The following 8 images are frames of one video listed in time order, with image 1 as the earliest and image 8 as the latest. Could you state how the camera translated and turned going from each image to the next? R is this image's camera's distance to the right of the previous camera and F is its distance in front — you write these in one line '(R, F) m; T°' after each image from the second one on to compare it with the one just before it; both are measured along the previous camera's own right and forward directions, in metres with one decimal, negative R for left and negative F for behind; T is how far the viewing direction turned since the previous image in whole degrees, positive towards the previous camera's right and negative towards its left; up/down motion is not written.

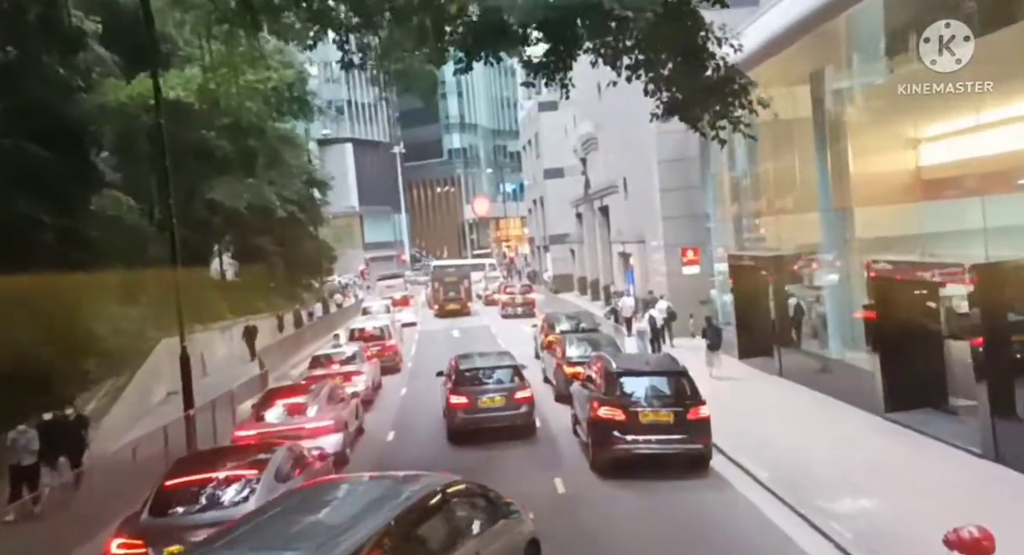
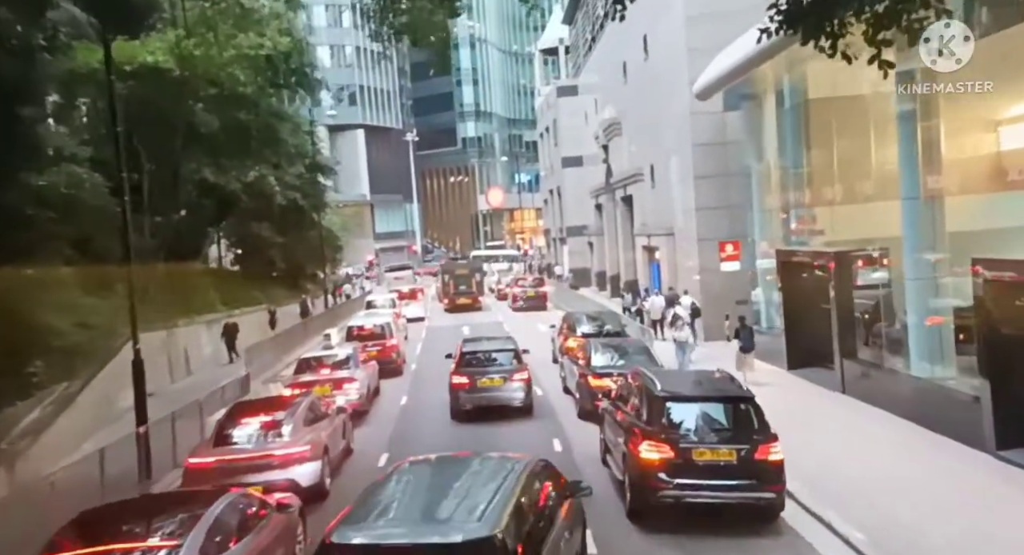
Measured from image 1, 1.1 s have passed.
(-0.1, +2.9) m; -1°
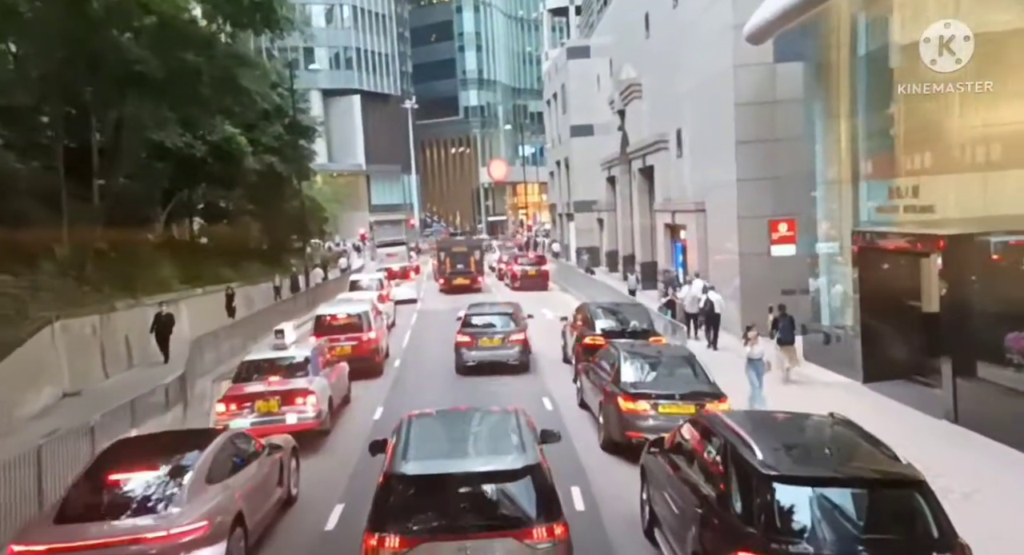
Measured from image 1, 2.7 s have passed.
(-0.1, +4.5) m; 0°
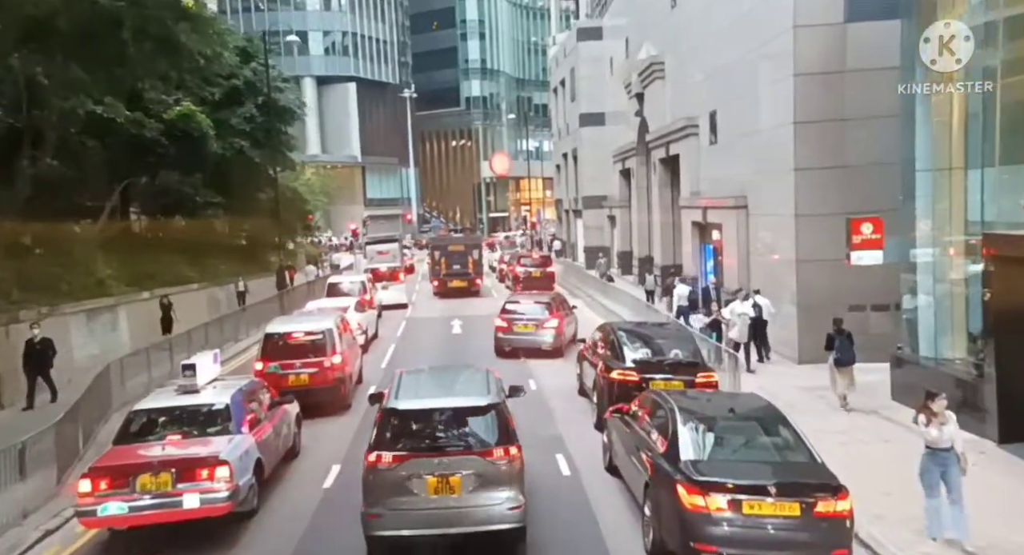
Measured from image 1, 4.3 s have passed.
(0.0, +4.5) m; 0°
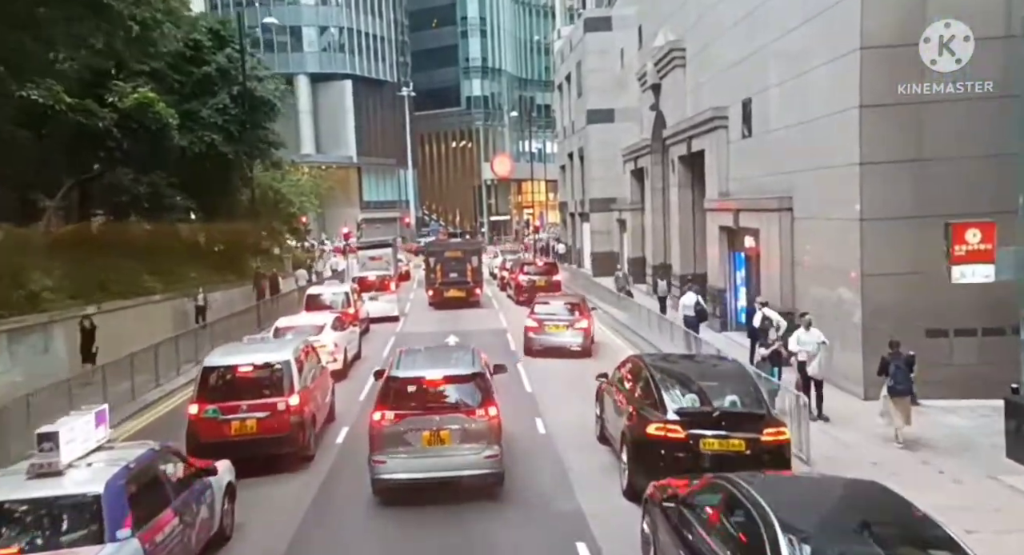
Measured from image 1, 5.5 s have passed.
(0.0, +3.5) m; 0°
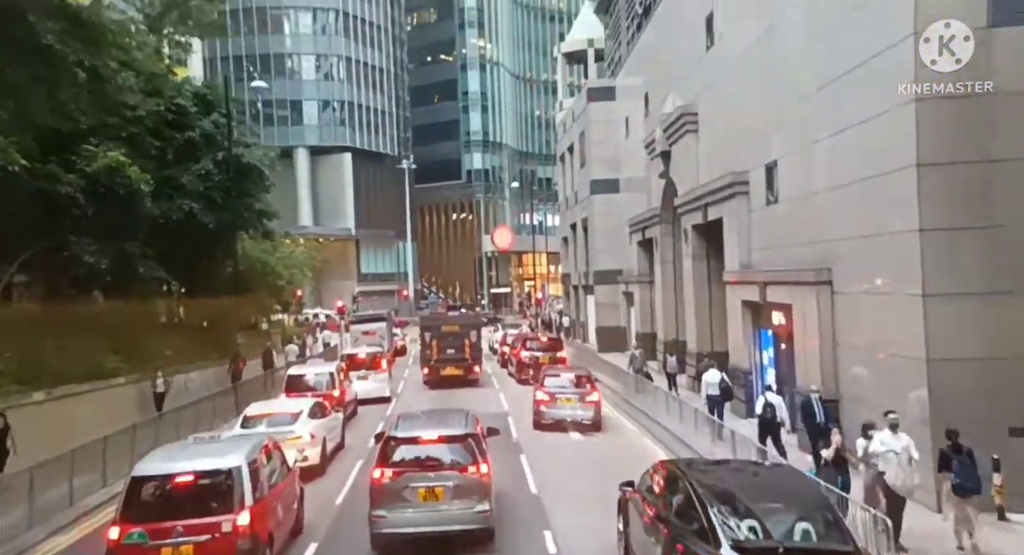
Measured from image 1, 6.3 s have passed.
(0.0, +2.4) m; 0°
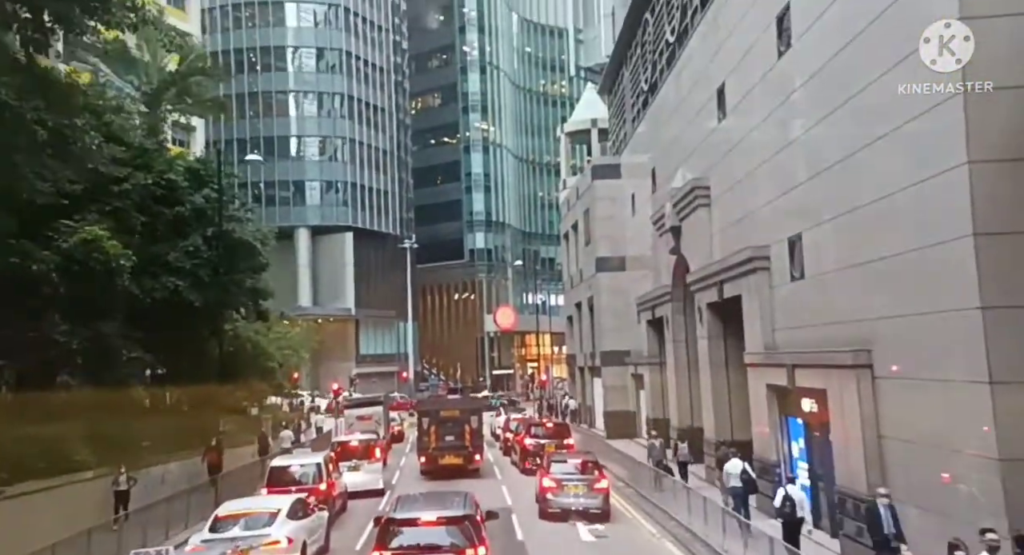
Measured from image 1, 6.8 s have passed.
(0.0, +1.7) m; 0°
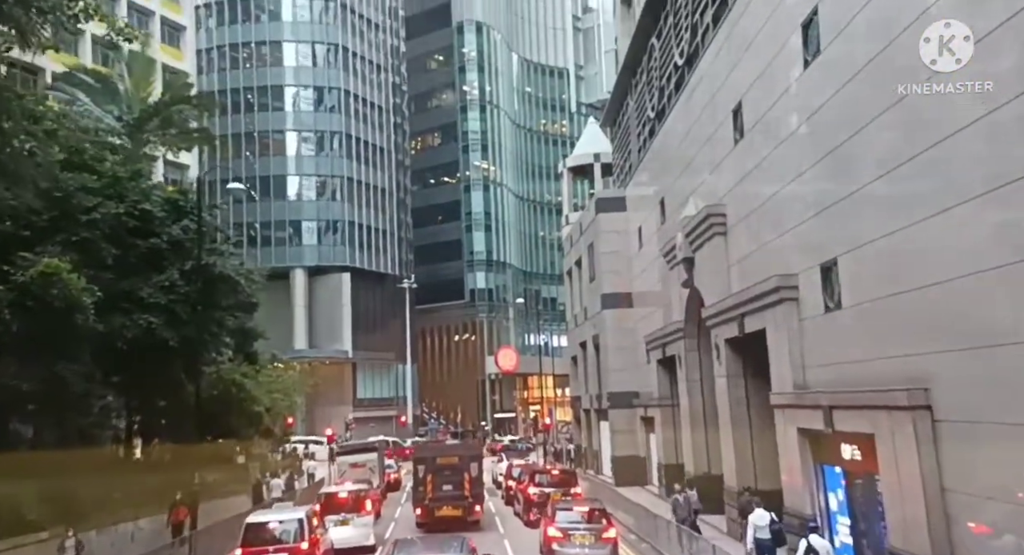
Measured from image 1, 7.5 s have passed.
(0.0, +2.1) m; 0°
